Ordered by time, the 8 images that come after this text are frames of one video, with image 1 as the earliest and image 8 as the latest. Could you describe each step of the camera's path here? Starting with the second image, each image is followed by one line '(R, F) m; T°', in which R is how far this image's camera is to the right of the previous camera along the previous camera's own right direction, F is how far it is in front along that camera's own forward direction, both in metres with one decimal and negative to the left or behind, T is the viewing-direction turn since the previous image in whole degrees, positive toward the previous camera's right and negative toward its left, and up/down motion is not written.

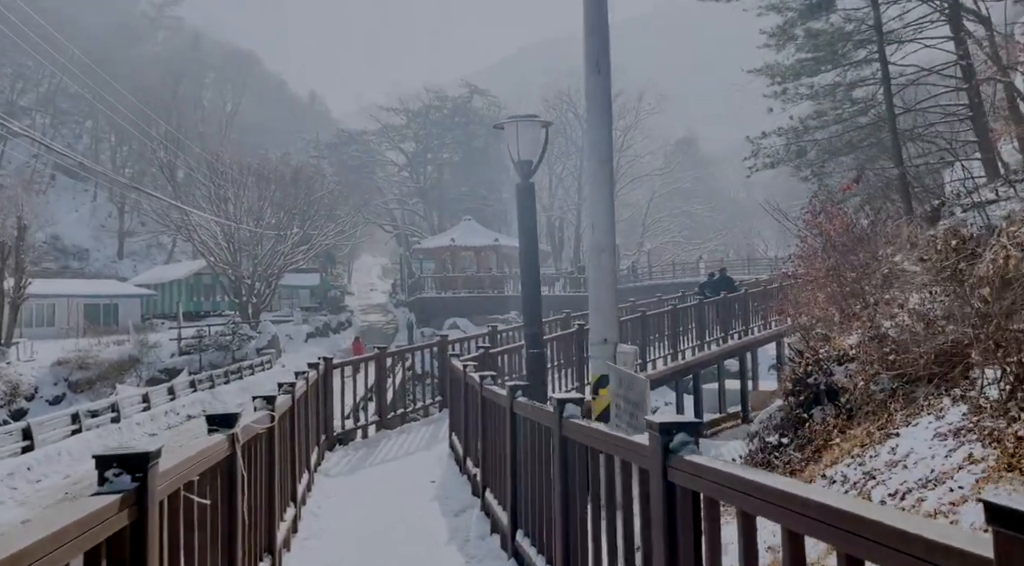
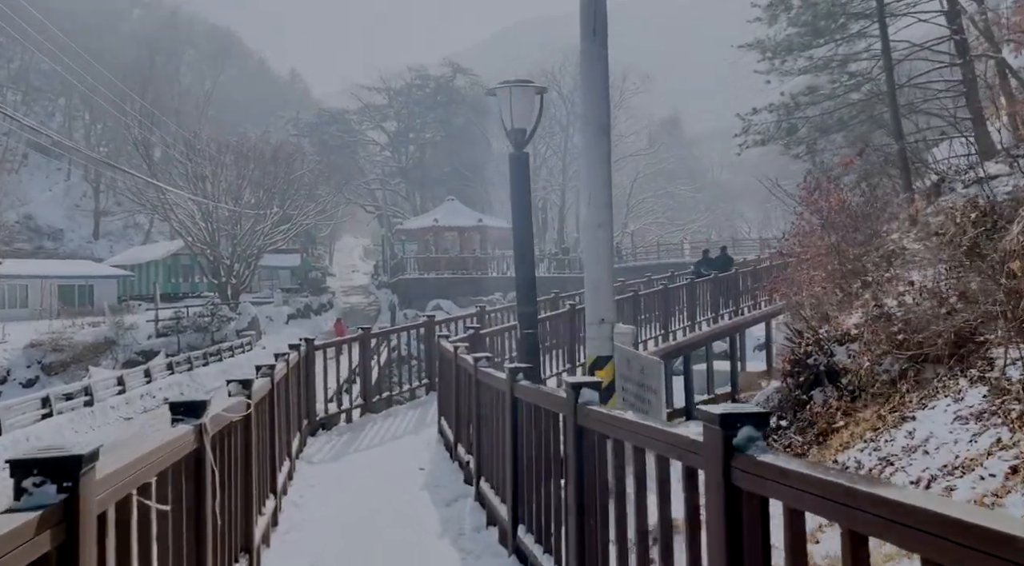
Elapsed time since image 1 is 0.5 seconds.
(-0.1, +0.5) m; +1°
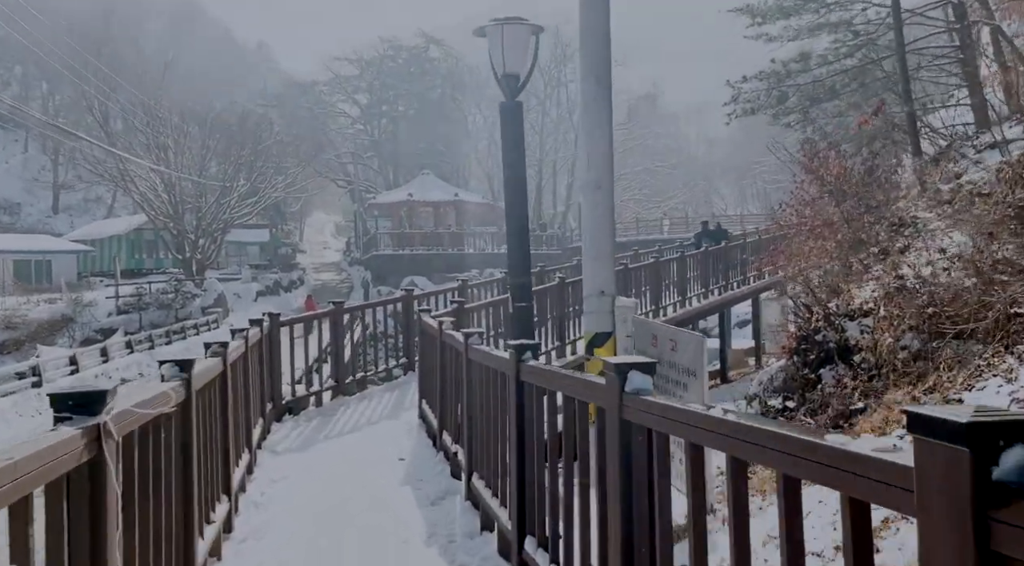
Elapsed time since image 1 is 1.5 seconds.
(-0.1, +0.9) m; +2°
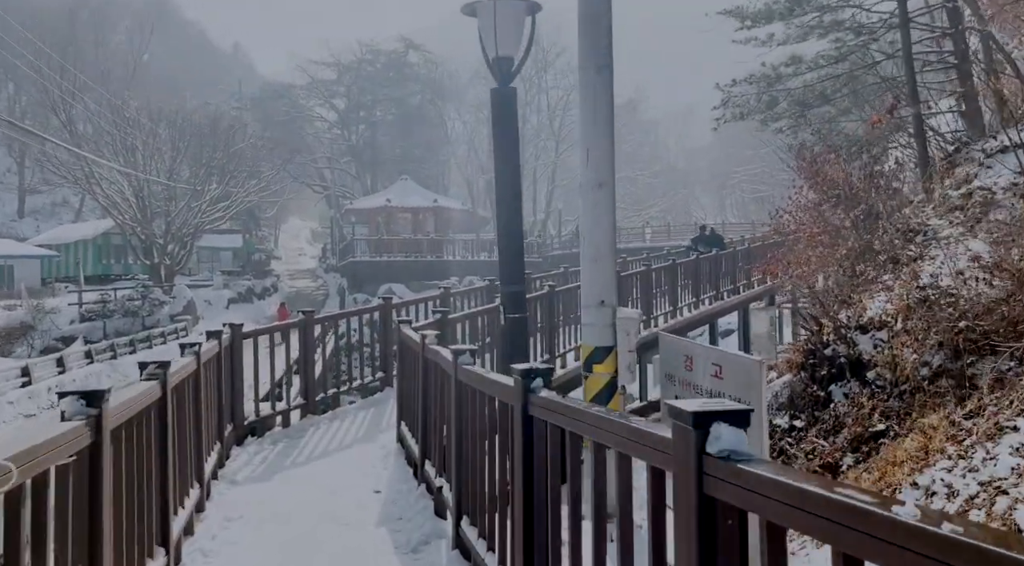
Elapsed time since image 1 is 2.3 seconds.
(-0.1, +0.8) m; +1°
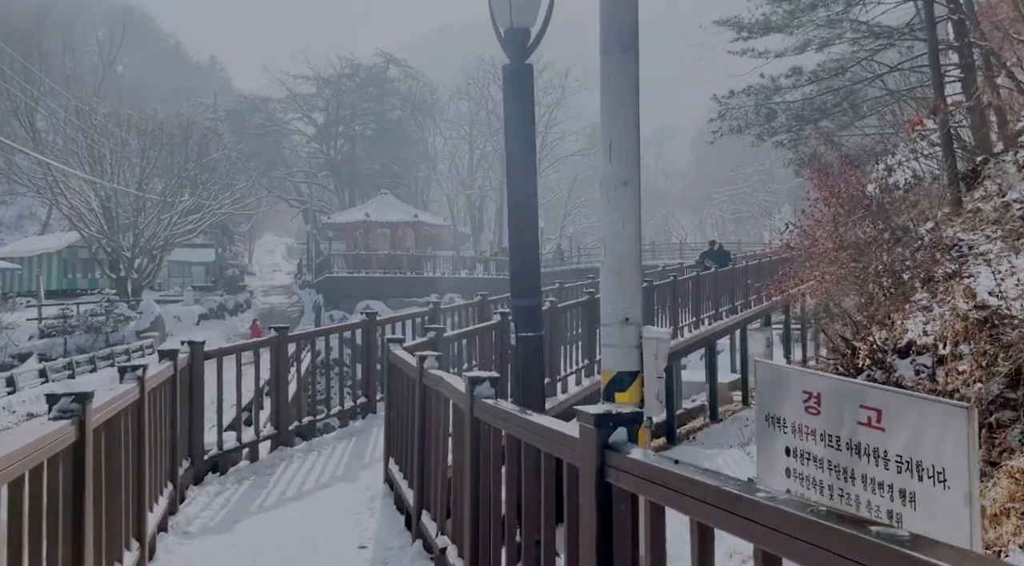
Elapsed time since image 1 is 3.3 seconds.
(-0.2, +1.0) m; +1°
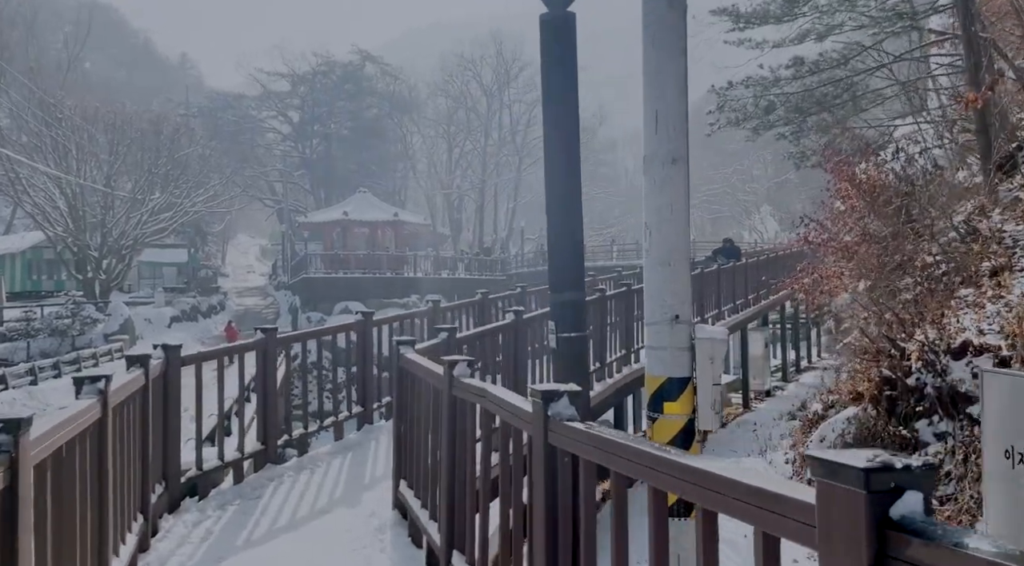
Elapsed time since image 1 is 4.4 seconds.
(-0.3, +0.9) m; +2°
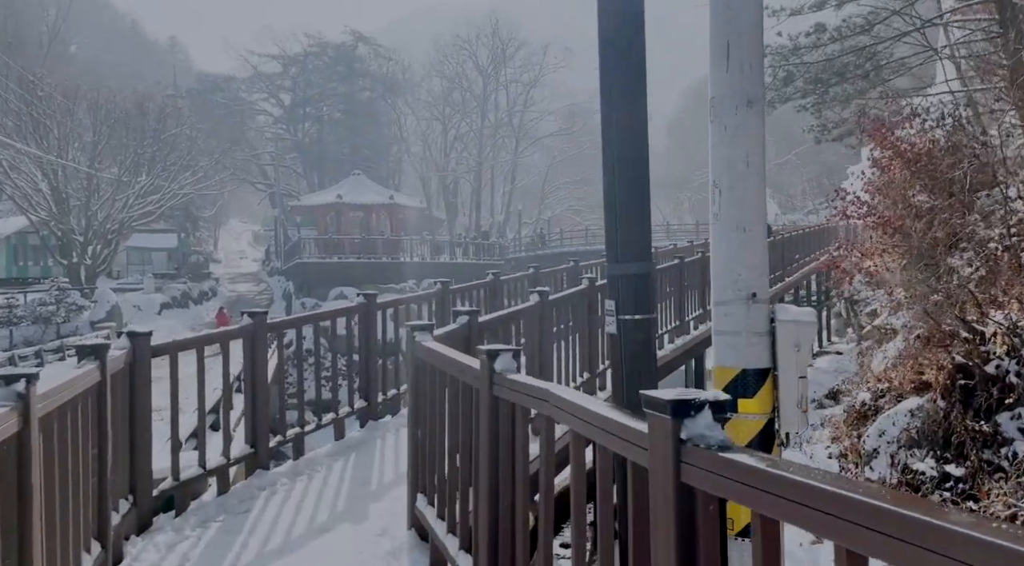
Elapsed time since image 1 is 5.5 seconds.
(-0.2, +0.9) m; 0°
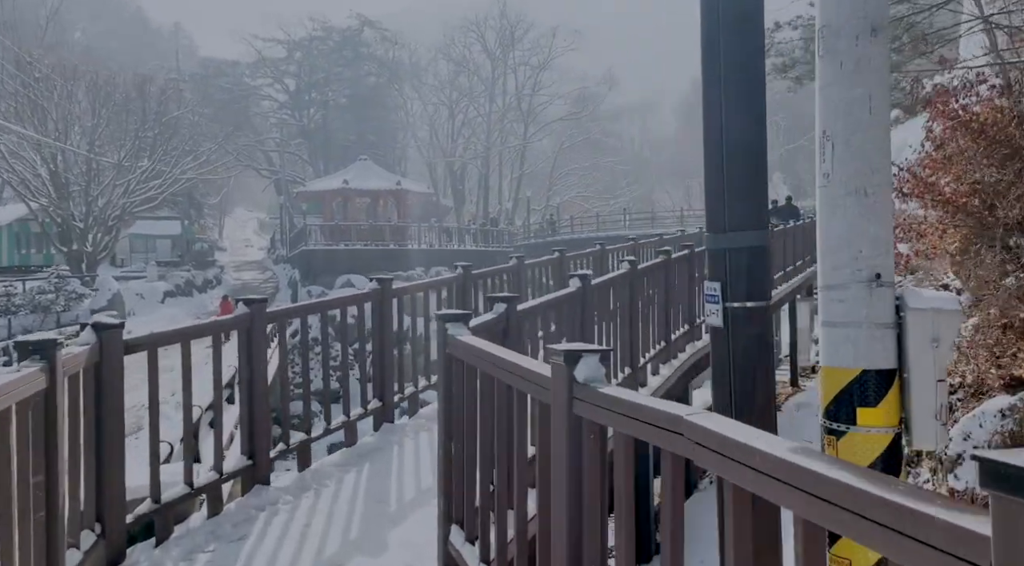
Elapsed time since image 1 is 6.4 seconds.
(-0.2, +0.9) m; 0°
